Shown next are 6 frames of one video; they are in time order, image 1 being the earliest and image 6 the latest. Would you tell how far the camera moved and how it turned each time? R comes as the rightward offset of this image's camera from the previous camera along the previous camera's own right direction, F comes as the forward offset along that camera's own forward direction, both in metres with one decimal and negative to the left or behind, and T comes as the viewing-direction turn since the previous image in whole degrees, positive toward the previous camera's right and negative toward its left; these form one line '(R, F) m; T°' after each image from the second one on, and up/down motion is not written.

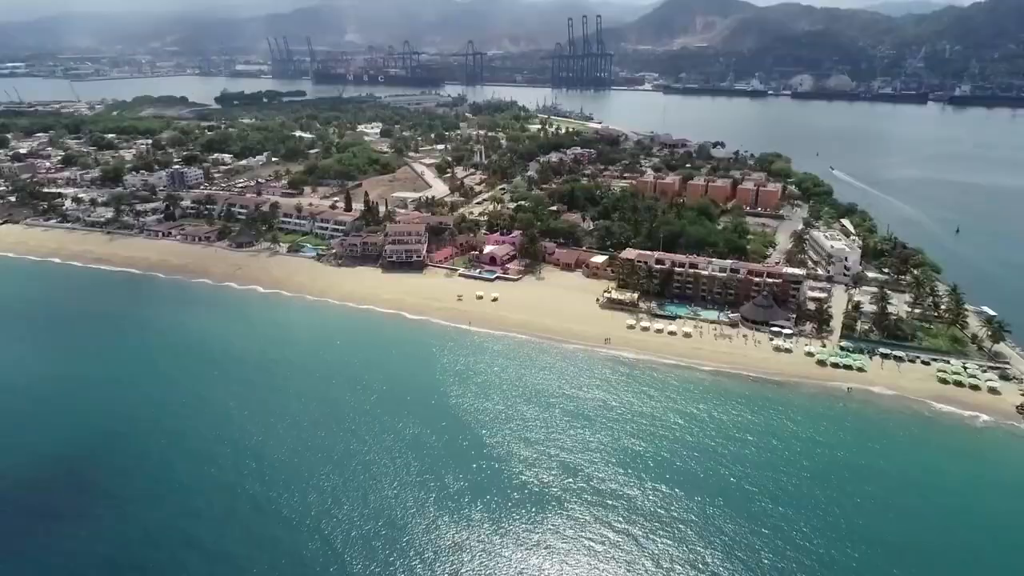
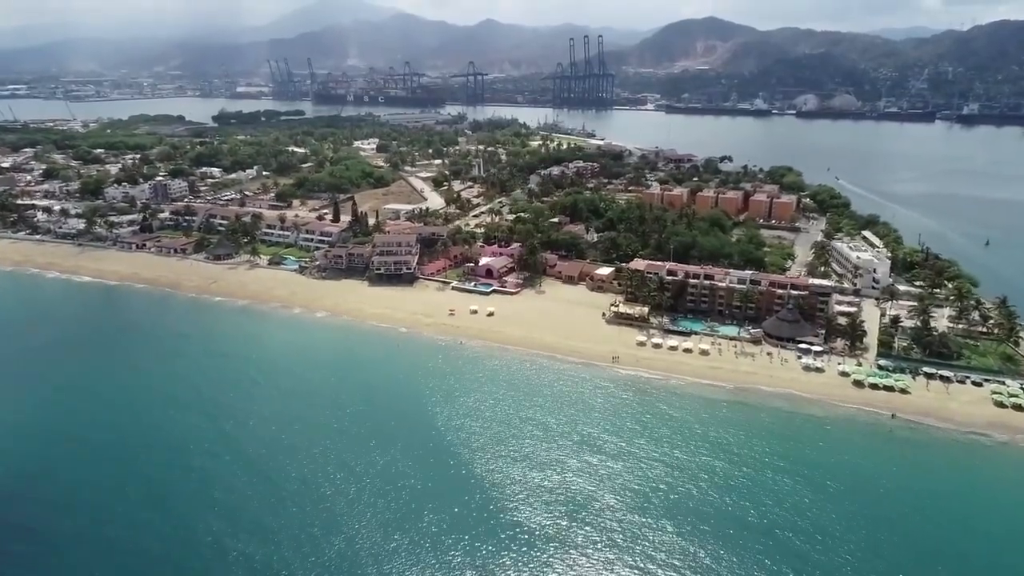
(+0.3, +4.8) m; 0°
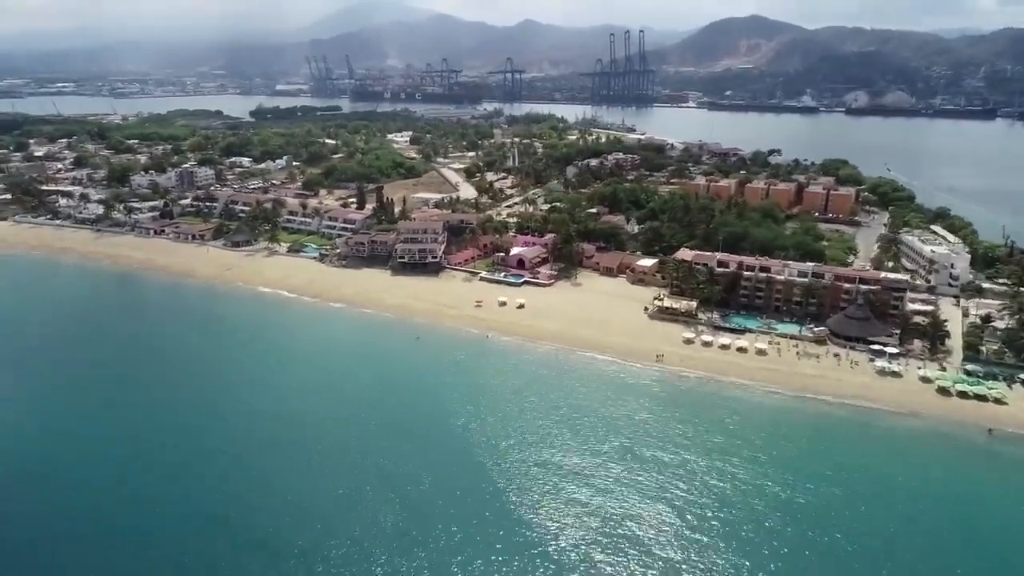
(+0.2, +4.2) m; -3°
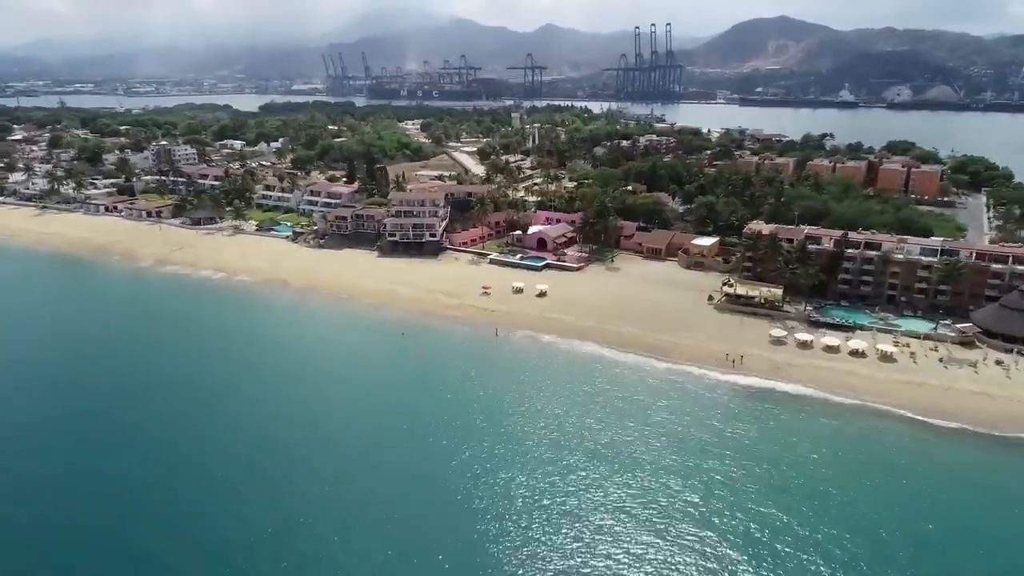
(0.0, +10.8) m; -2°
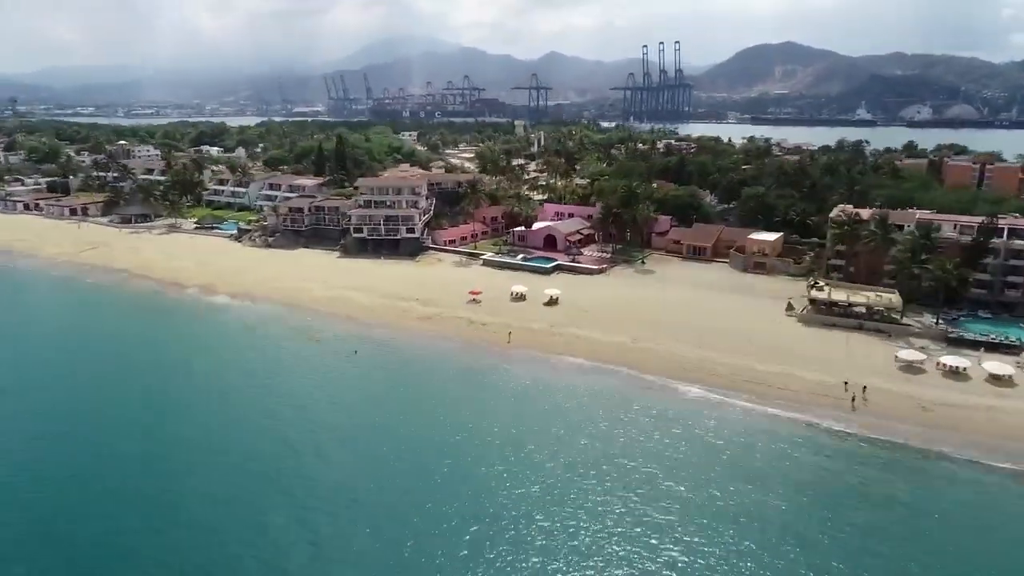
(+0.2, +9.3) m; 0°
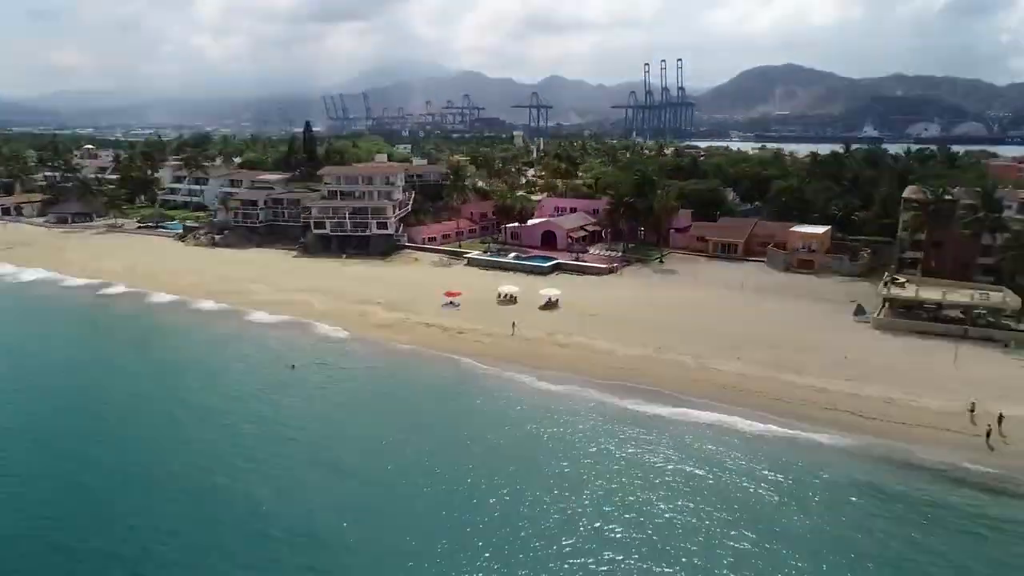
(+0.4, +5.3) m; 0°
